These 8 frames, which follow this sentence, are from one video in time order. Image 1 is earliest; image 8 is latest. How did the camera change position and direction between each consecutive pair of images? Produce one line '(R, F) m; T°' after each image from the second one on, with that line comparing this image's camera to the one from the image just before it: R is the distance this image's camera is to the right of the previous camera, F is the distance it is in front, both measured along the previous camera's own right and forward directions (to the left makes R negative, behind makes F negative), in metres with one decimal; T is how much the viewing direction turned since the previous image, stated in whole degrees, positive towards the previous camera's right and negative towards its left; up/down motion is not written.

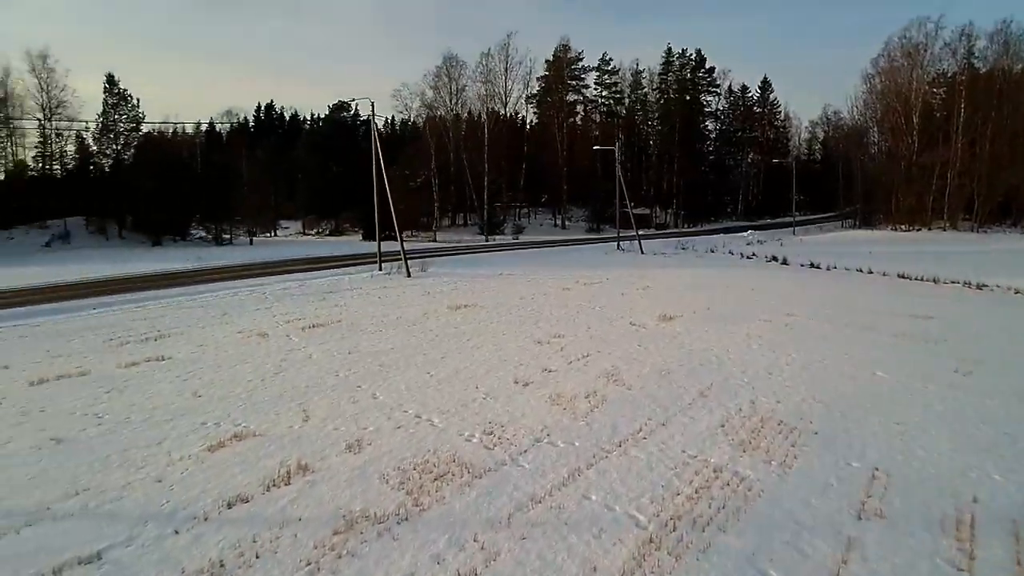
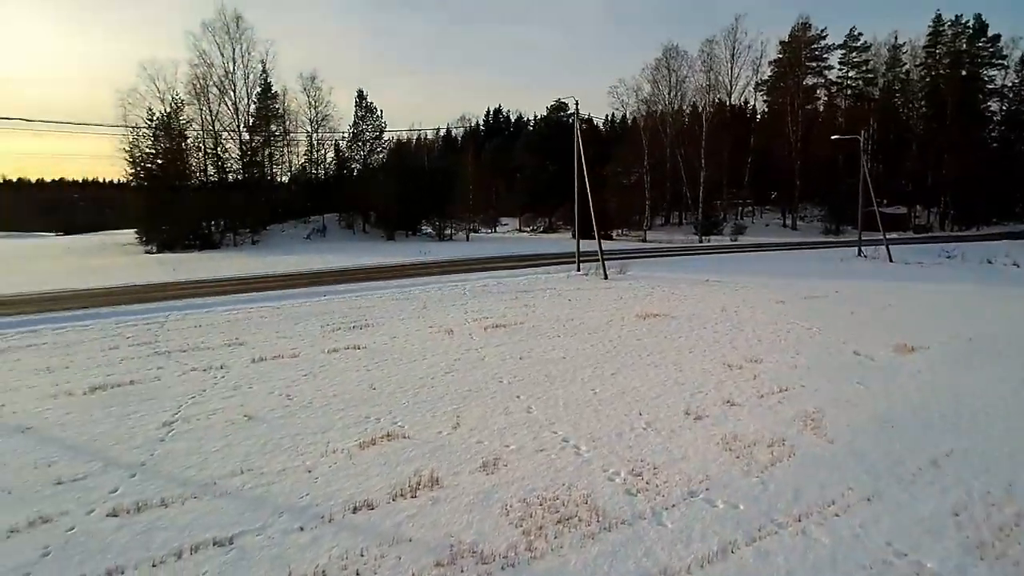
(+0.8, +1.1) m; -21°
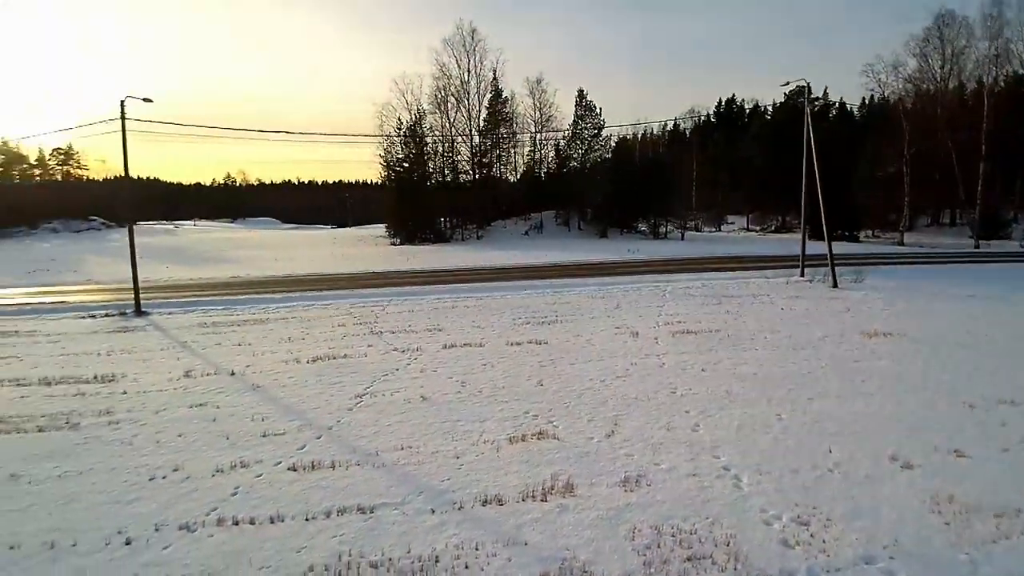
(+0.9, +0.5) m; -21°
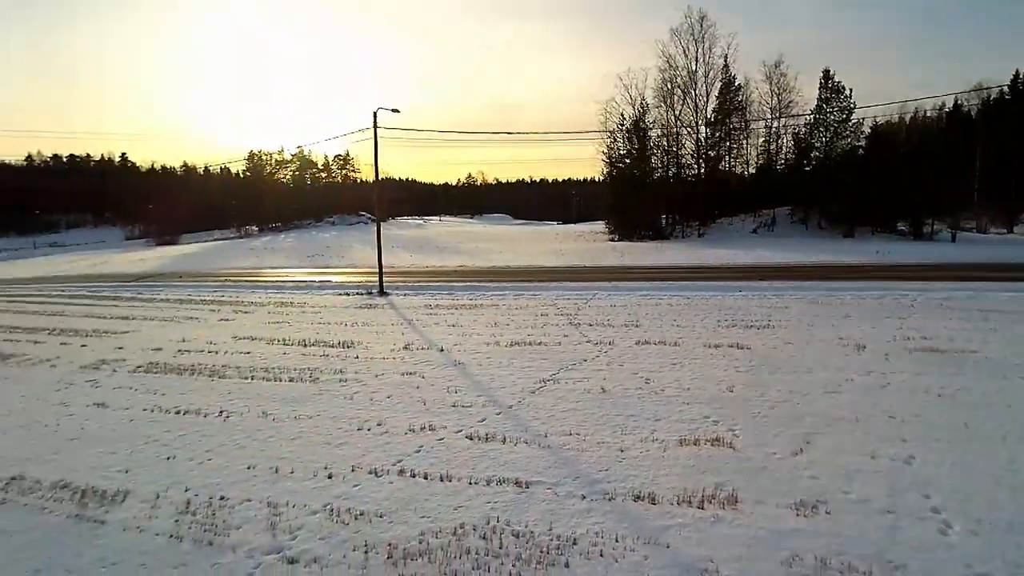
(+0.7, +0.1) m; -21°
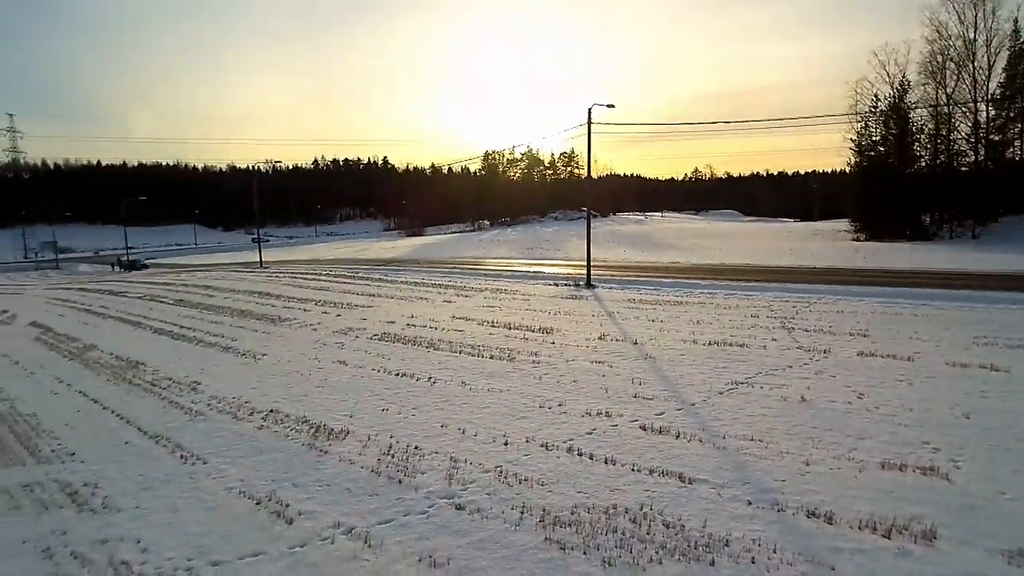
(+0.6, -0.2) m; -21°
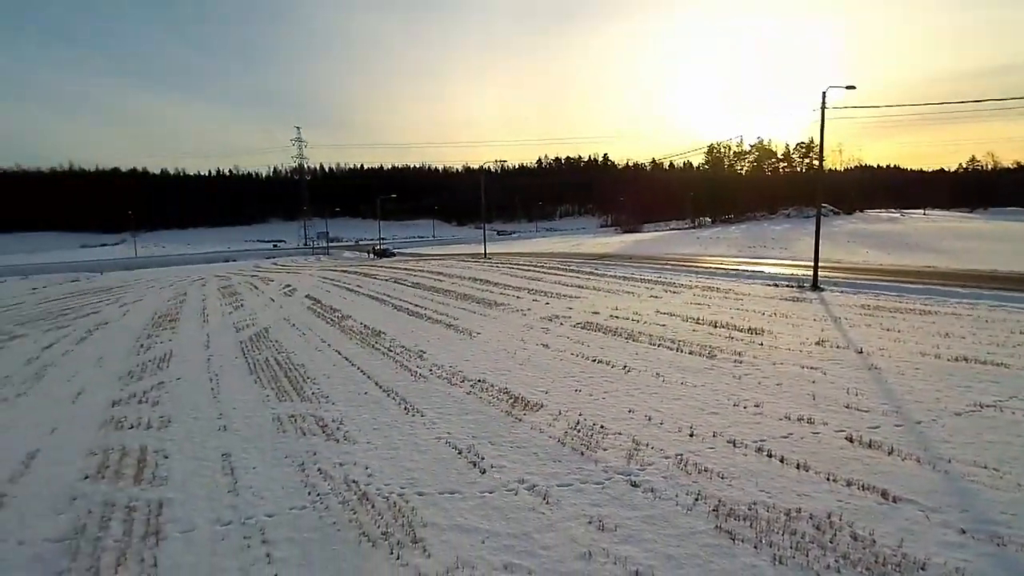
(+0.4, -0.4) m; -20°
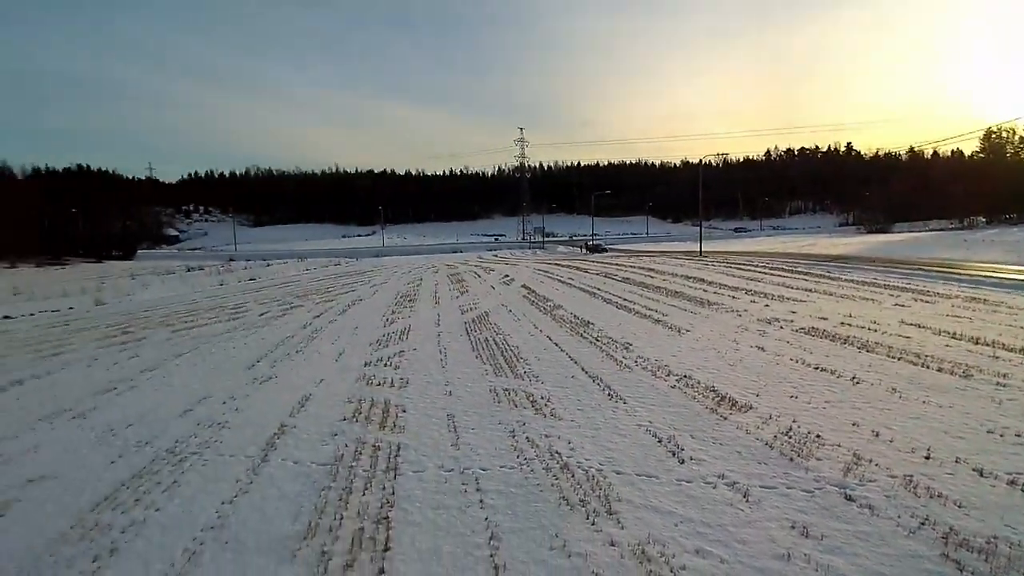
(+0.1, -0.3) m; -20°
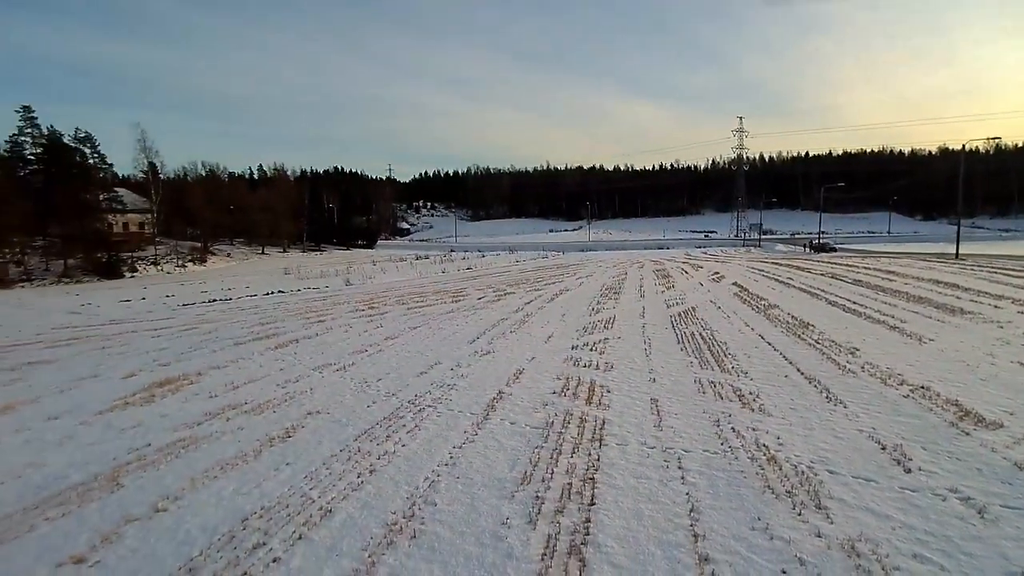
(0.0, -0.4) m; -19°
